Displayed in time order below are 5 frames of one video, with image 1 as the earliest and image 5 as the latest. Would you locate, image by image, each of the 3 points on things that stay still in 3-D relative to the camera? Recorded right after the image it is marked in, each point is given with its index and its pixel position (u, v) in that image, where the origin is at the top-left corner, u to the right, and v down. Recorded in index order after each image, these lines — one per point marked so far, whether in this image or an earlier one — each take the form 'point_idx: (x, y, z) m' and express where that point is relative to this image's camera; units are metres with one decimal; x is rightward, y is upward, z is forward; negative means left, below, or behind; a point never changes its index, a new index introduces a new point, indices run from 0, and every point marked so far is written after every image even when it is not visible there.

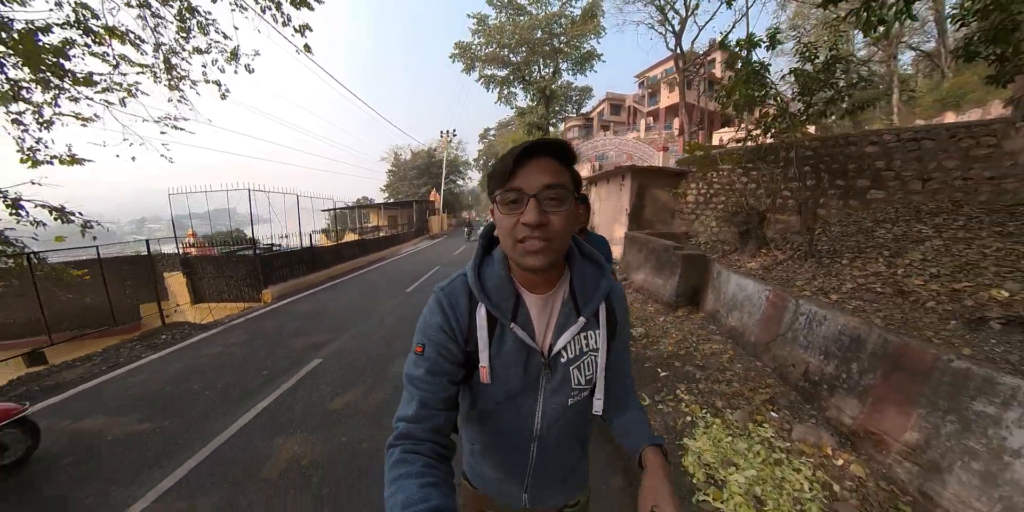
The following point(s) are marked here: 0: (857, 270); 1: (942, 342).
0: (+3.0, -0.2, +3.4) m
1: (+2.4, -0.5, +2.1) m
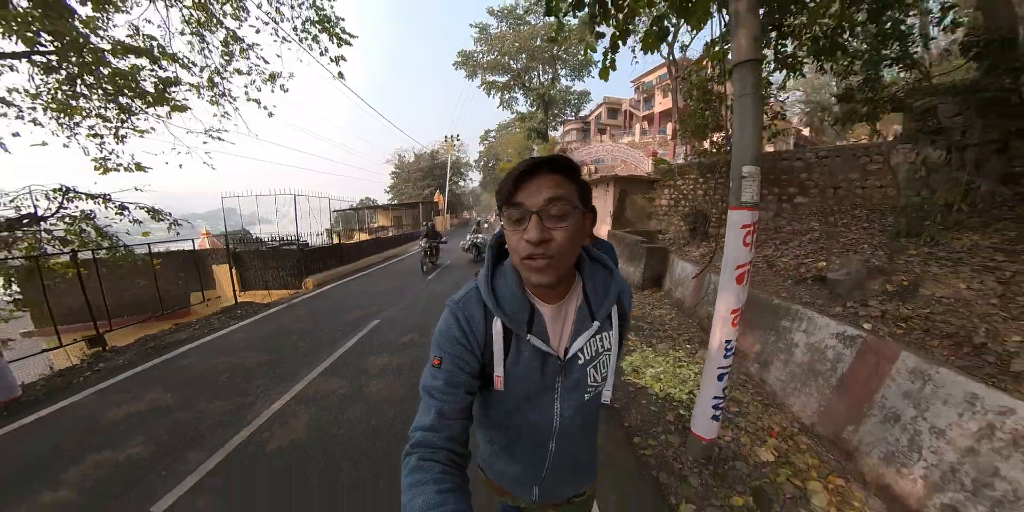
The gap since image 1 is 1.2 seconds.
0: (+3.1, -0.1, +4.7) m
1: (+2.4, -0.4, +3.5) m
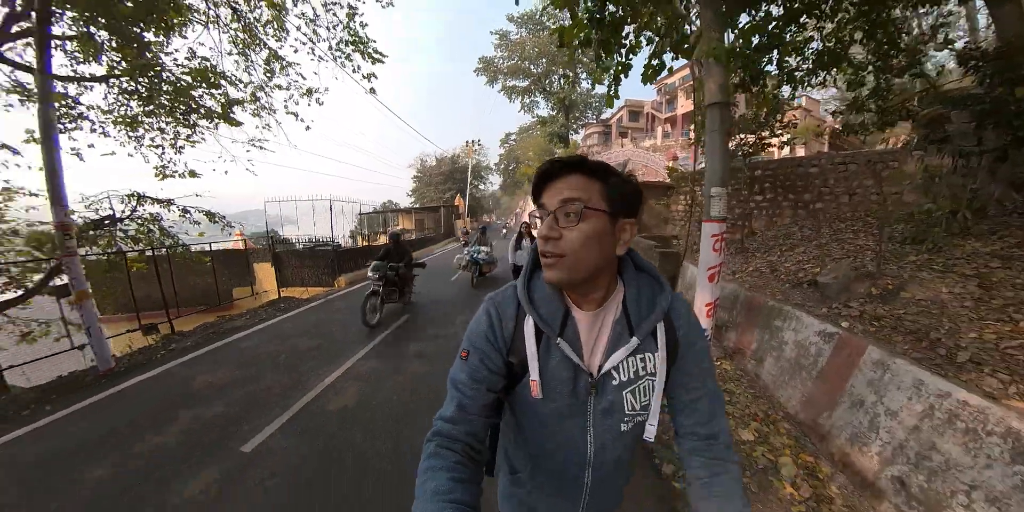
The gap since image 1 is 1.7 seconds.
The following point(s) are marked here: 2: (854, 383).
0: (+3.3, -0.1, +5.0) m
1: (+2.6, -0.4, +3.7) m
2: (+2.3, -0.8, +2.5) m
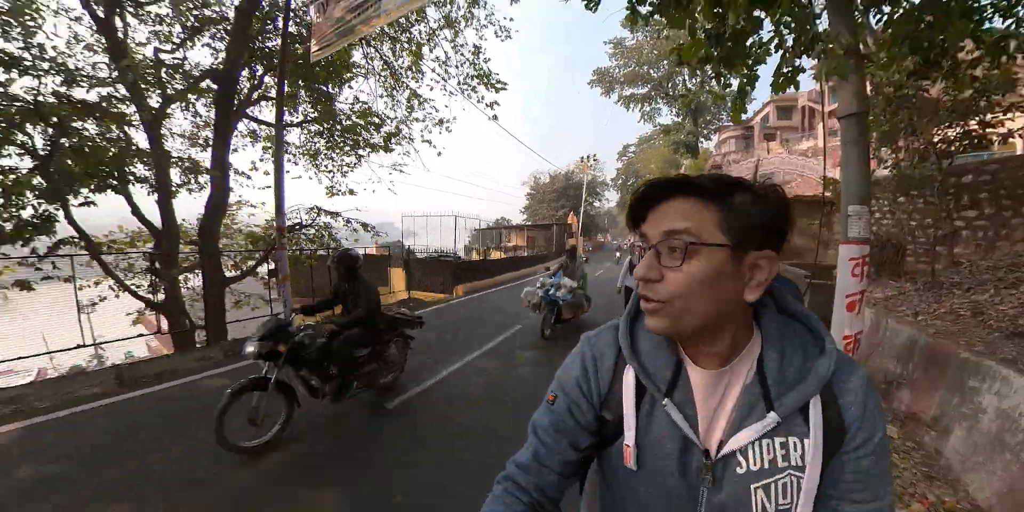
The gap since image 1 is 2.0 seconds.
0: (+4.4, -0.5, +3.8) m
1: (+3.4, -0.7, +2.8) m
2: (+2.7, -1.1, +1.8) m
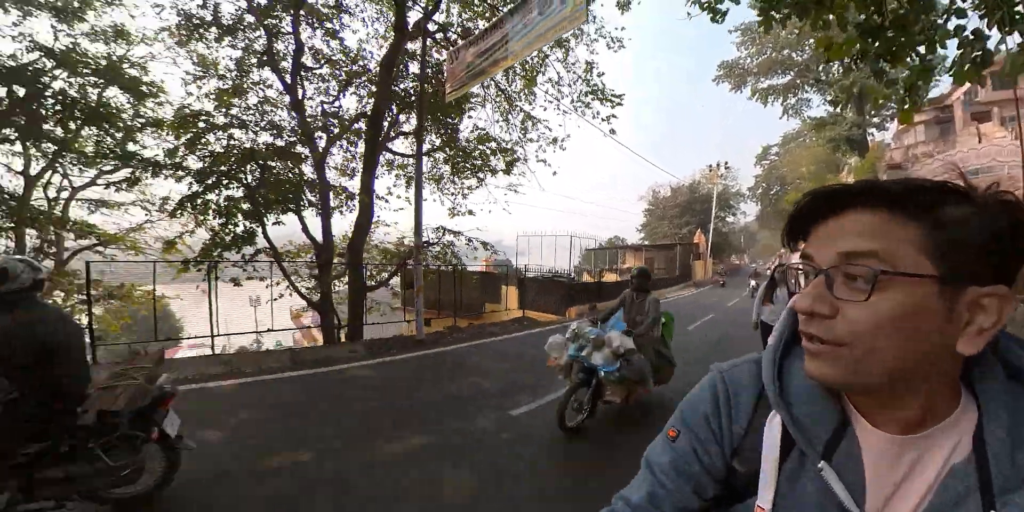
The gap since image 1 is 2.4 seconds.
0: (+5.2, -1.0, +2.1) m
1: (+4.0, -1.1, +1.5) m
2: (+3.0, -1.4, +0.6) m
